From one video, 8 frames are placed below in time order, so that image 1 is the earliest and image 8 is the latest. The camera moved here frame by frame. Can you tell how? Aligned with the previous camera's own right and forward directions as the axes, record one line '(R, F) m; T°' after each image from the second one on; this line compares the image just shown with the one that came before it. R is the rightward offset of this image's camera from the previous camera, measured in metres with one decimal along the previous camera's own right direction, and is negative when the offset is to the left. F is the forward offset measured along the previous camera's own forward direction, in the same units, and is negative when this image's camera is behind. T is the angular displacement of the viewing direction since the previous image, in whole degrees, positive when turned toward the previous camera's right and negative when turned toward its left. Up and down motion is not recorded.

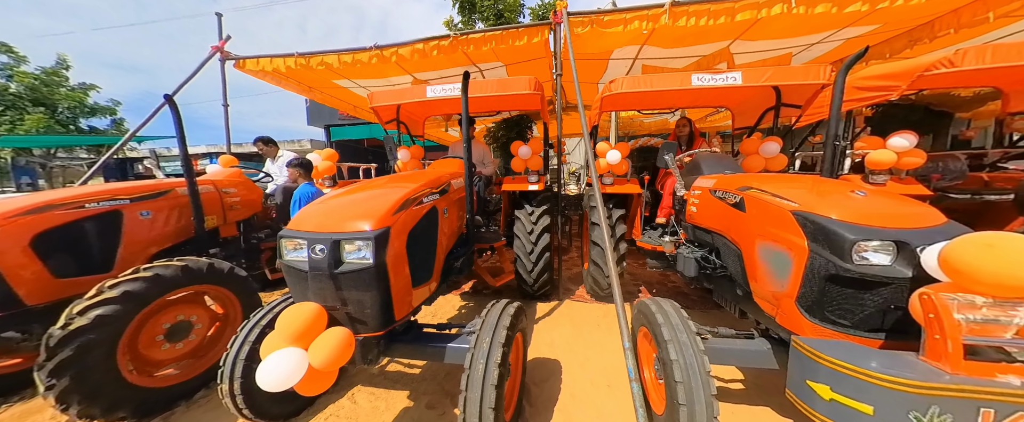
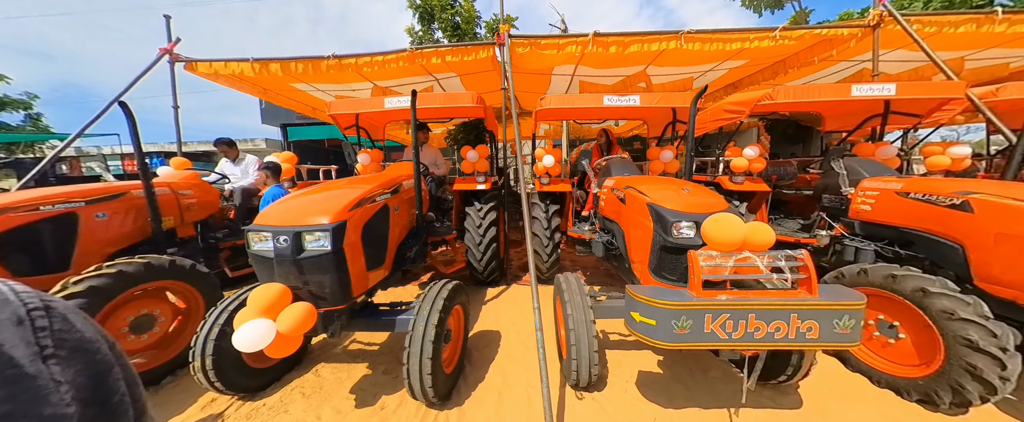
(+0.2, -0.5) m; +7°
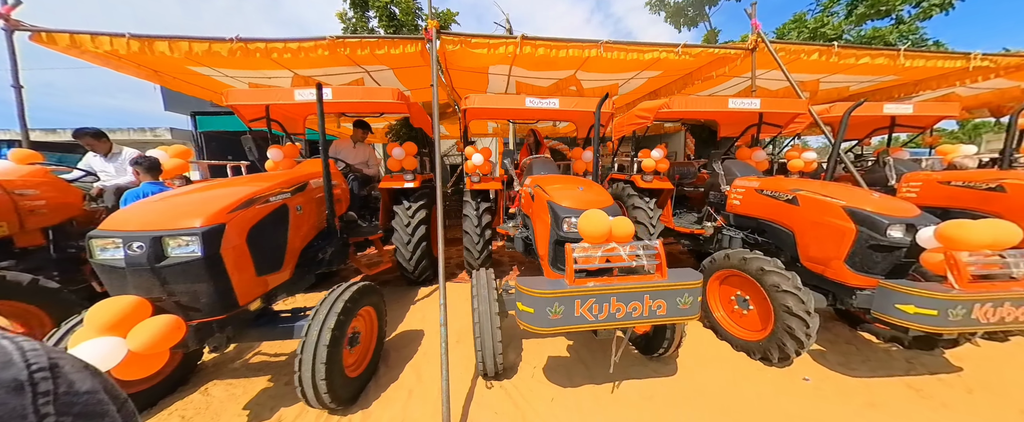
(+0.3, -0.1) m; +9°
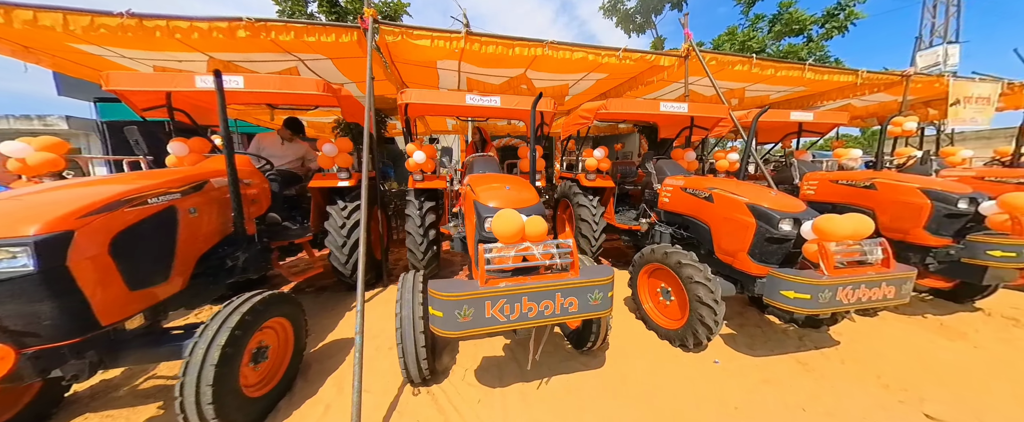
(+0.3, 0.0) m; +7°
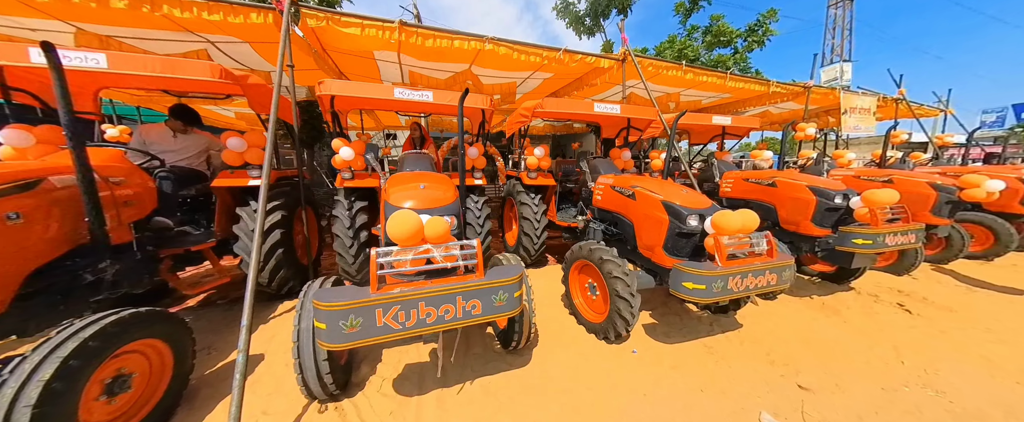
(+0.3, 0.0) m; +7°
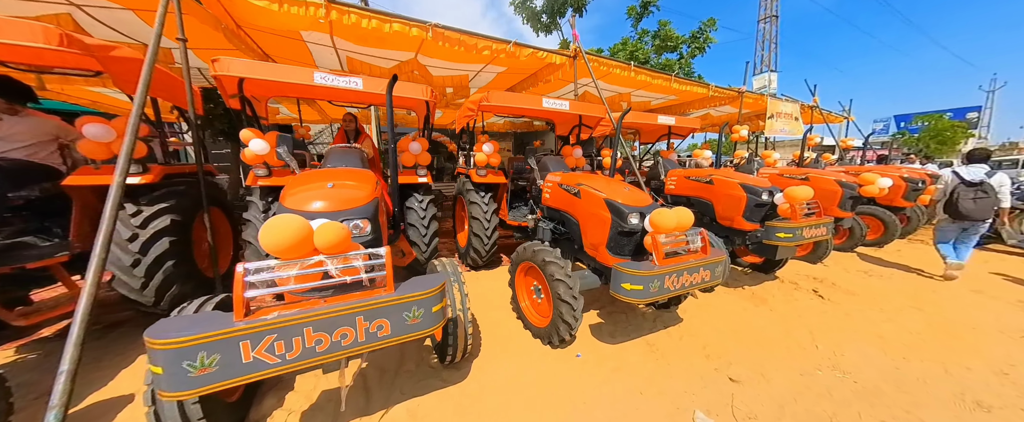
(+0.2, +0.2) m; +7°
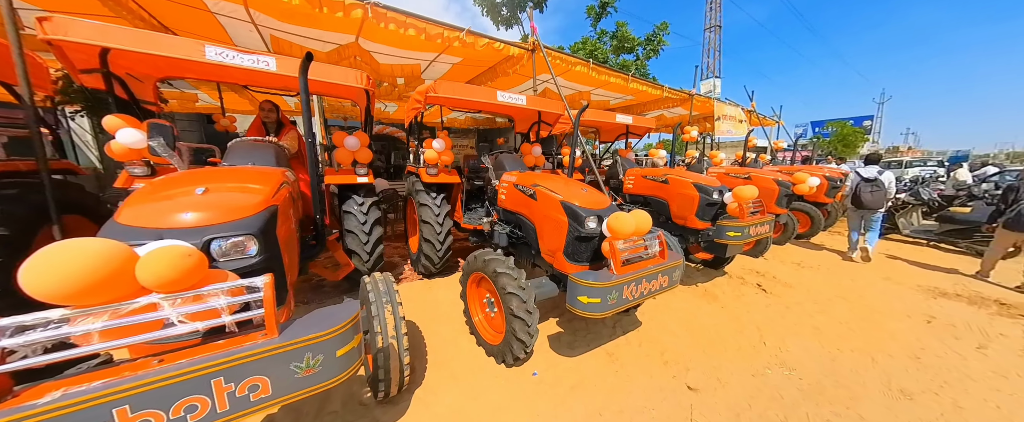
(+0.1, +0.2) m; +7°
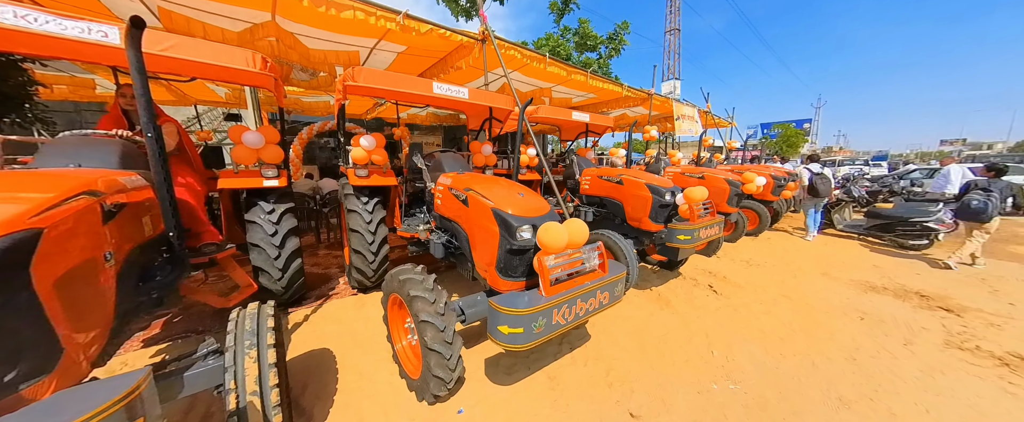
(+0.3, +0.3) m; +5°
